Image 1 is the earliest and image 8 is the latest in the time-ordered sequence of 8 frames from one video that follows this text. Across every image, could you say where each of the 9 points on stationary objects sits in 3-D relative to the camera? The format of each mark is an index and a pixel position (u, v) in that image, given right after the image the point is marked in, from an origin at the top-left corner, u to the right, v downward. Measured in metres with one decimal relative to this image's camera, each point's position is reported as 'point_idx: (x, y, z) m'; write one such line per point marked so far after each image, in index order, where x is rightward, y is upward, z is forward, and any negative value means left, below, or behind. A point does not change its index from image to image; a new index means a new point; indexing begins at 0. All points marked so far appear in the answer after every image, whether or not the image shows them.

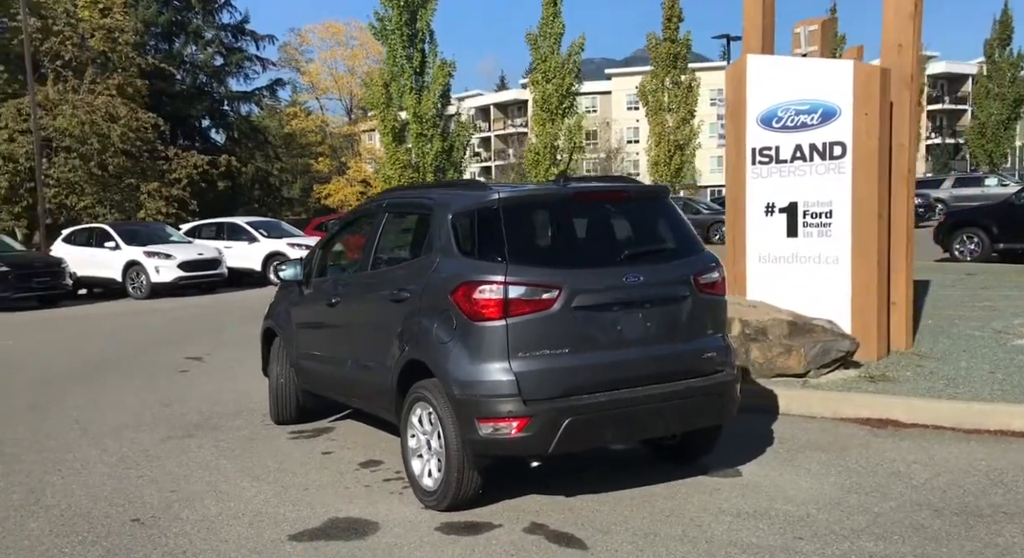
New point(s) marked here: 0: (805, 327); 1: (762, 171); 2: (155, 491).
0: (+2.5, -0.4, +7.7) m
1: (+2.5, +1.1, +8.9) m
2: (-2.1, -1.2, +5.3) m
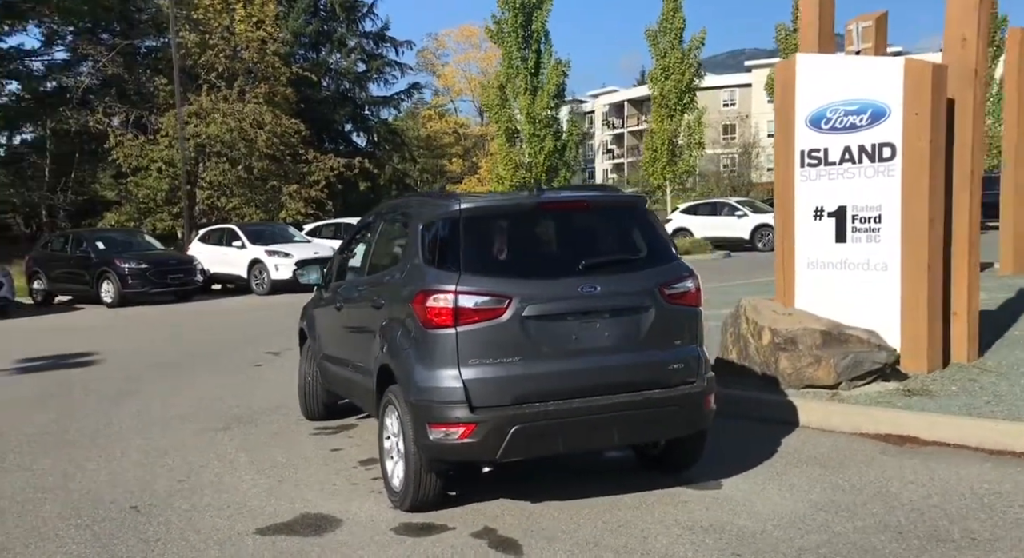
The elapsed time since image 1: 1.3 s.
0: (+2.7, -0.5, +7.5) m
1: (+2.8, +1.0, +8.6) m
2: (-2.2, -1.3, +5.8) m
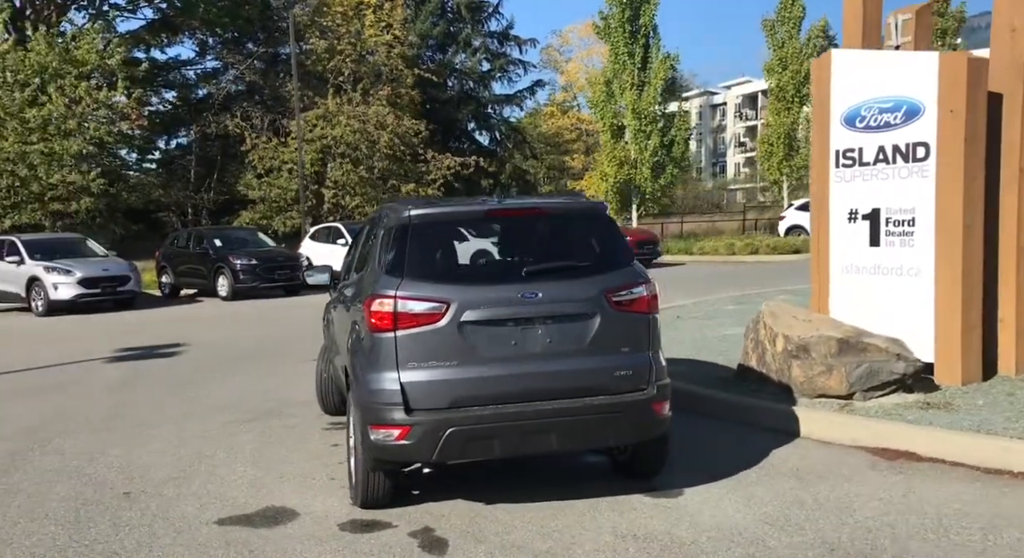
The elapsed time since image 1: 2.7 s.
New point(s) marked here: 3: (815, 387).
0: (+2.7, -0.5, +7.2) m
1: (+3.1, +1.0, +8.3) m
2: (-2.4, -1.3, +6.3) m
3: (+2.4, -0.9, +7.1) m
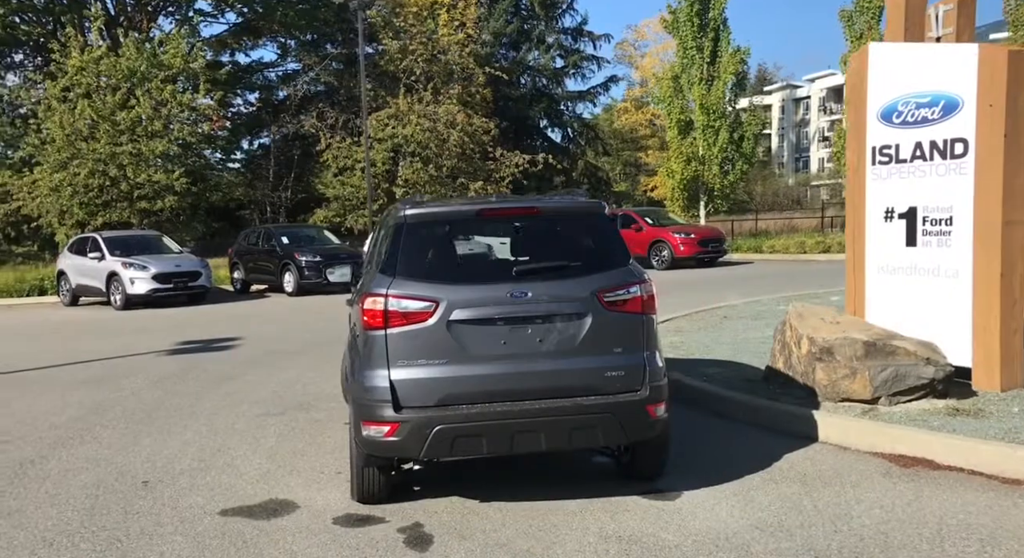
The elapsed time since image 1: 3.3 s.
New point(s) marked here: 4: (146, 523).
0: (+2.9, -0.5, +6.9) m
1: (+3.3, +1.0, +8.1) m
2: (-2.3, -1.3, +6.5) m
3: (+2.5, -0.9, +6.9) m
4: (-2.1, -1.4, +5.2) m
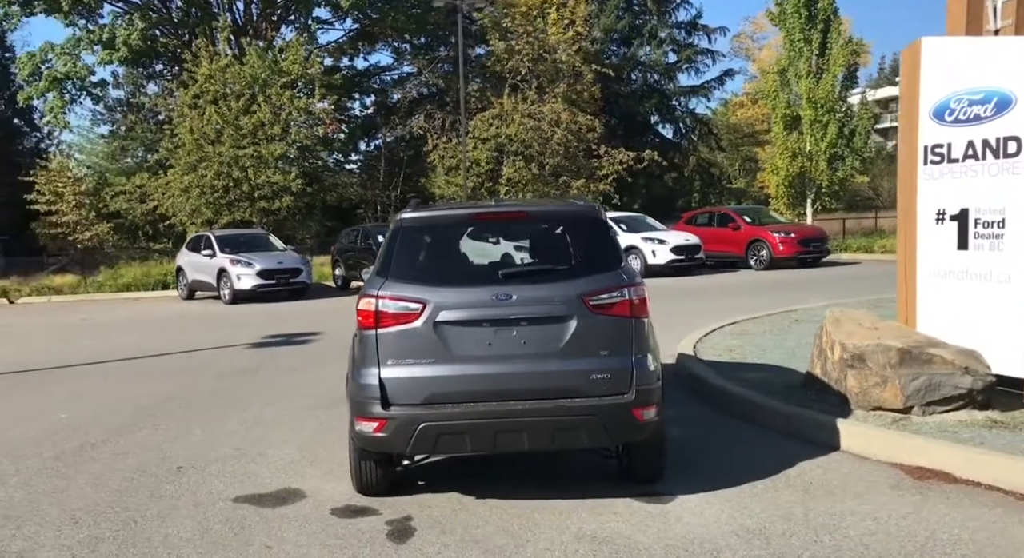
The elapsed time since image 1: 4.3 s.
0: (+3.0, -0.6, +6.7) m
1: (+3.6, +0.9, +7.7) m
2: (-2.2, -1.3, +7.0) m
3: (+2.7, -0.9, +6.7) m
4: (-2.1, -1.4, +5.6) m
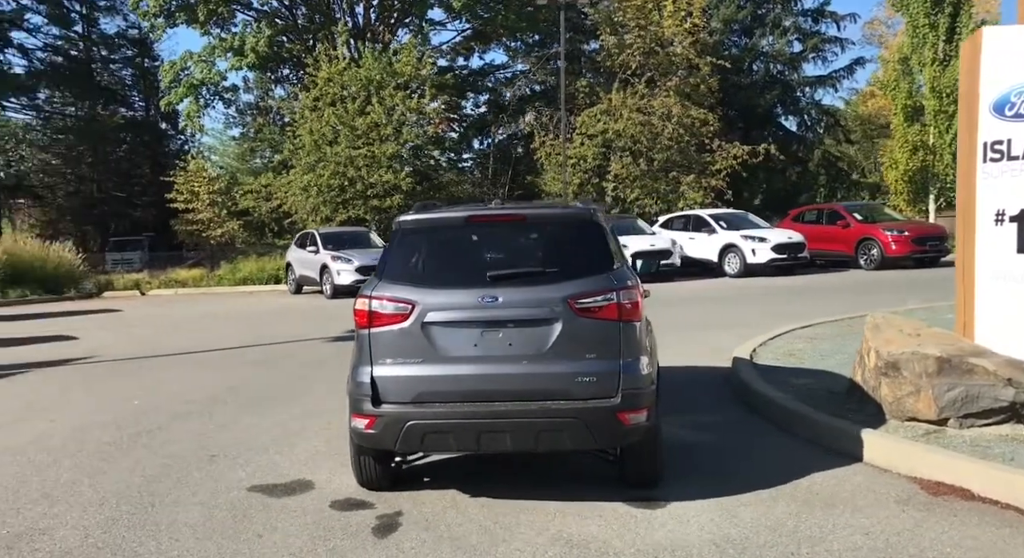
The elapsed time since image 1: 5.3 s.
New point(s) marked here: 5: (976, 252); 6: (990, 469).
0: (+3.1, -0.6, +6.3) m
1: (+3.8, +0.9, +7.2) m
2: (-2.0, -1.3, +7.3) m
3: (+2.8, -0.9, +6.4) m
4: (-2.1, -1.4, +6.0) m
5: (+3.8, +0.2, +7.4) m
6: (+2.8, -1.1, +5.3) m
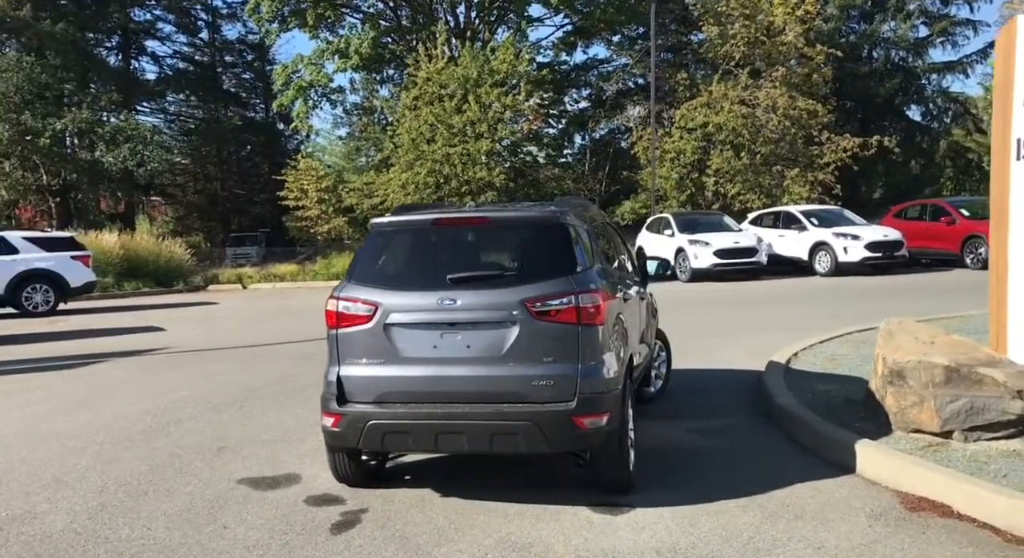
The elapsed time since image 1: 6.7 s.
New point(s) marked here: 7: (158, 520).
0: (+3.0, -0.6, +5.9) m
1: (+3.8, +0.9, +6.7) m
2: (-2.0, -1.3, +7.6) m
3: (+2.6, -0.9, +6.0) m
4: (-2.3, -1.4, +6.3) m
5: (+3.8, +0.2, +6.9) m
6: (+2.5, -1.1, +4.9) m
7: (-2.1, -1.4, +5.4) m
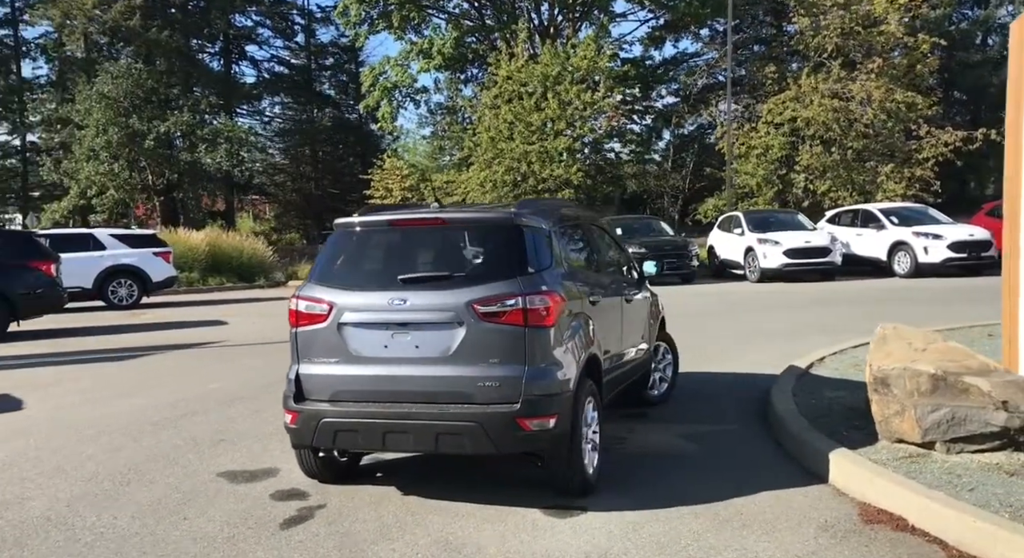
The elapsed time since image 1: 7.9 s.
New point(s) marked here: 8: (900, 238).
0: (+2.7, -0.7, +5.5) m
1: (+3.7, +0.8, +6.2) m
2: (-2.0, -1.3, +7.8) m
3: (+2.4, -1.0, +5.7) m
4: (-2.5, -1.4, +6.5) m
5: (+3.7, +0.2, +6.4) m
6: (+2.1, -1.2, +4.6) m
7: (-2.4, -1.4, +5.7) m
8: (+8.3, +0.9, +19.3) m
